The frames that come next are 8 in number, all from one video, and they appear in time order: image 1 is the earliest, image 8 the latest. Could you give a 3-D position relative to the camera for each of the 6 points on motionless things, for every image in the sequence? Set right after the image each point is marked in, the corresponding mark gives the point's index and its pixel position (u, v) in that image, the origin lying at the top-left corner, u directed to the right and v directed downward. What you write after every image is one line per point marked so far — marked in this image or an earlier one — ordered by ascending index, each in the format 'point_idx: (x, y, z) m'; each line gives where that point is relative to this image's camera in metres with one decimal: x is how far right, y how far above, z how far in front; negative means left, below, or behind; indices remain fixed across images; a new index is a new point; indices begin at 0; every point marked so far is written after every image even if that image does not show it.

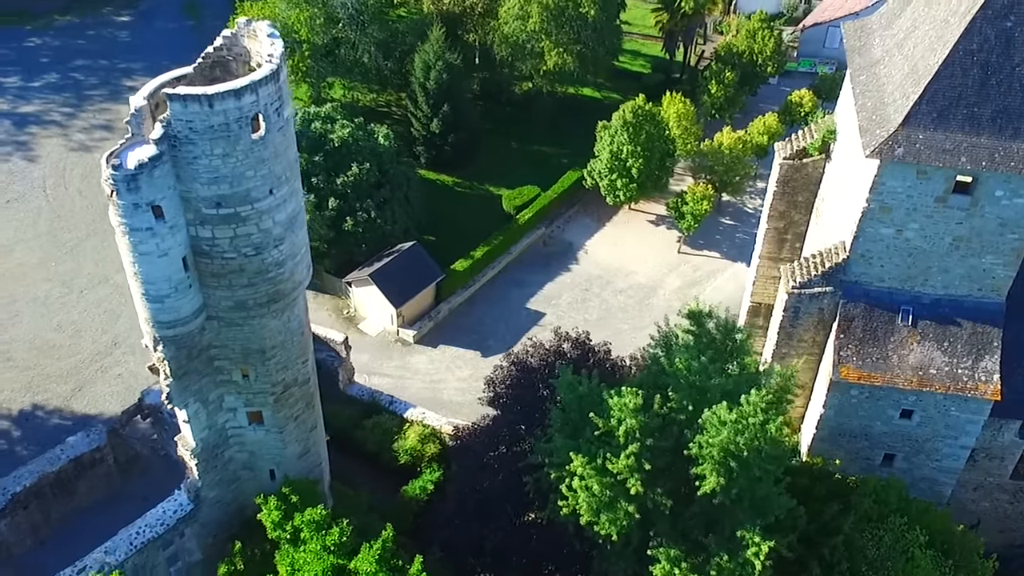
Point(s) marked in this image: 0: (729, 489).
0: (+3.1, -2.7, +18.2) m
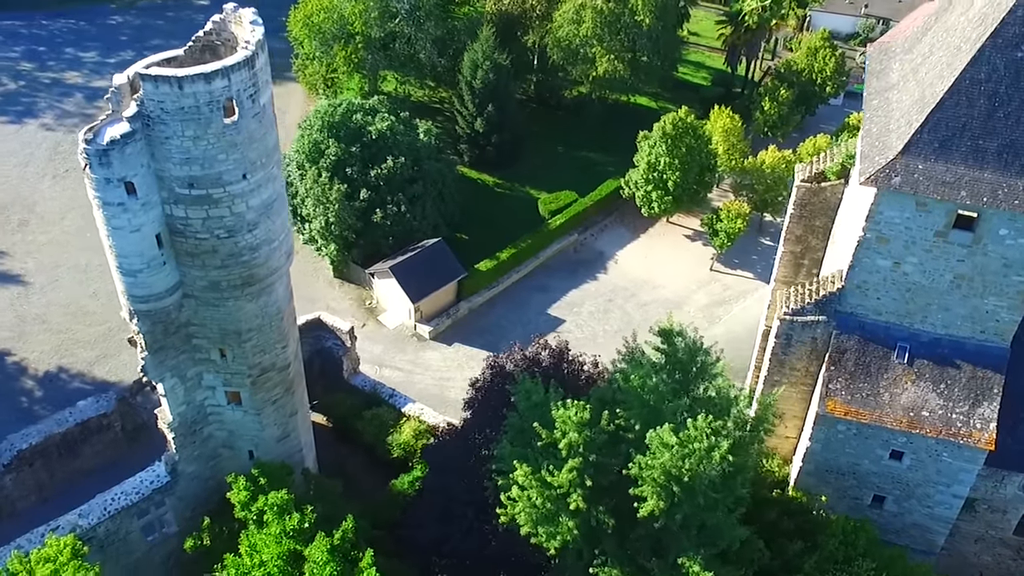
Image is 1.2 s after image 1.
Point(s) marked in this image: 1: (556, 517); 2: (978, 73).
0: (+2.2, -3.0, +17.7) m
1: (+0.7, -3.1, +17.8) m
2: (+6.6, +3.2, +19.6) m
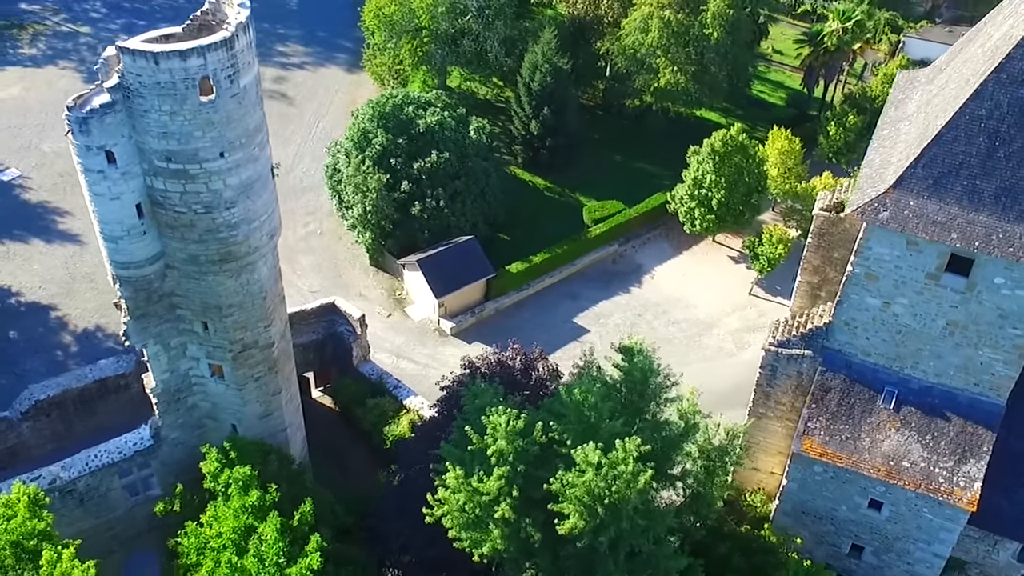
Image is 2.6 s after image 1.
0: (+1.1, -3.2, +17.2) m
1: (-0.3, -3.1, +17.5) m
2: (+6.3, +2.5, +18.4) m
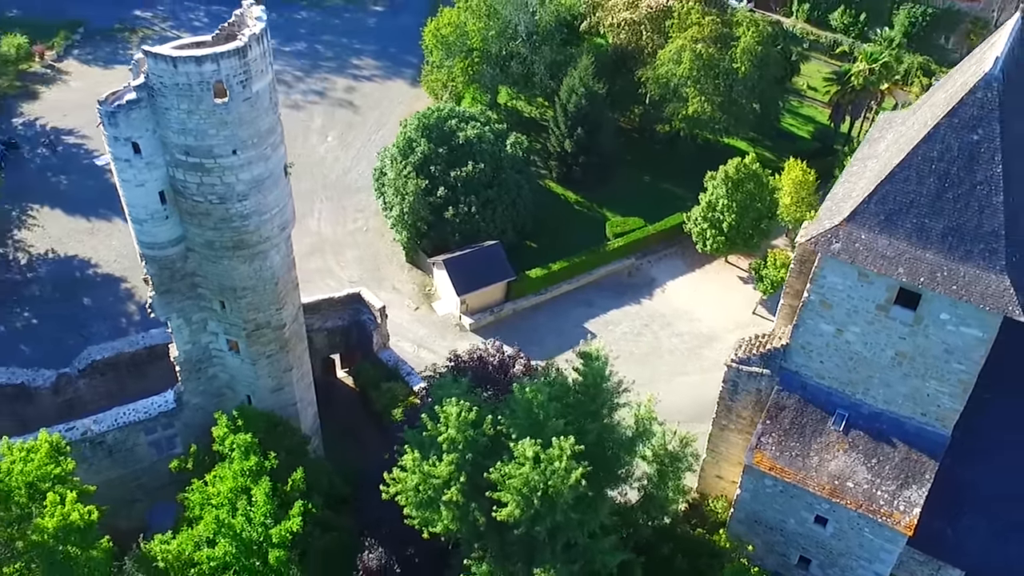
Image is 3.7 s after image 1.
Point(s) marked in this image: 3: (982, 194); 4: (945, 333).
0: (+0.3, -3.3, +18.8) m
1: (-1.1, -3.1, +19.3) m
2: (+6.0, +2.0, +19.4) m
3: (+6.7, +1.4, +19.2) m
4: (+6.3, -0.7, +19.6) m
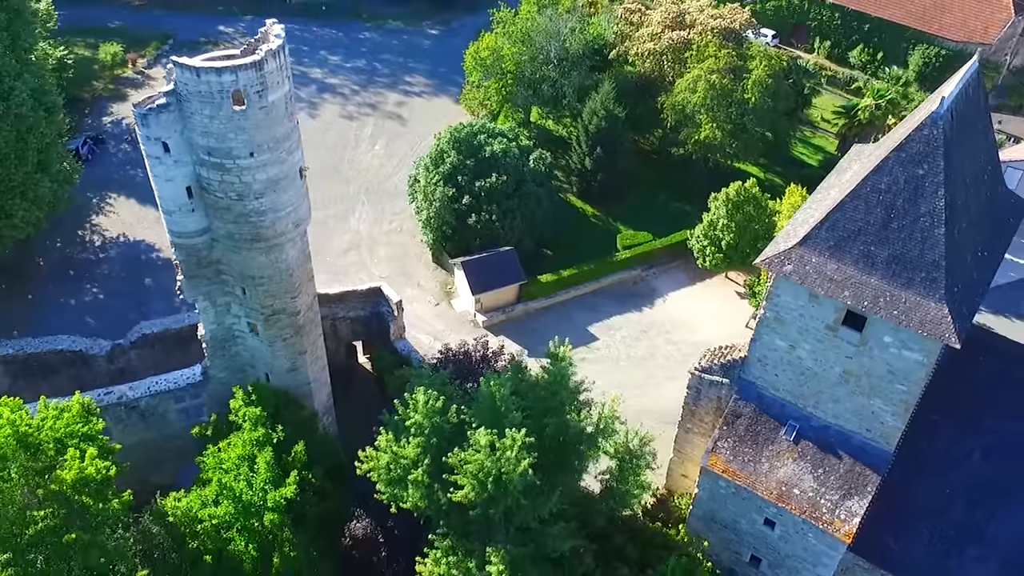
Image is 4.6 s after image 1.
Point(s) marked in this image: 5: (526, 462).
0: (-0.4, -3.3, +20.7) m
1: (-1.7, -3.0, +21.4) m
2: (+5.6, +1.6, +20.9) m
3: (+6.3, +1.0, +20.6) m
4: (+5.8, -1.0, +21.0) m
5: (+0.2, -2.6, +20.1) m
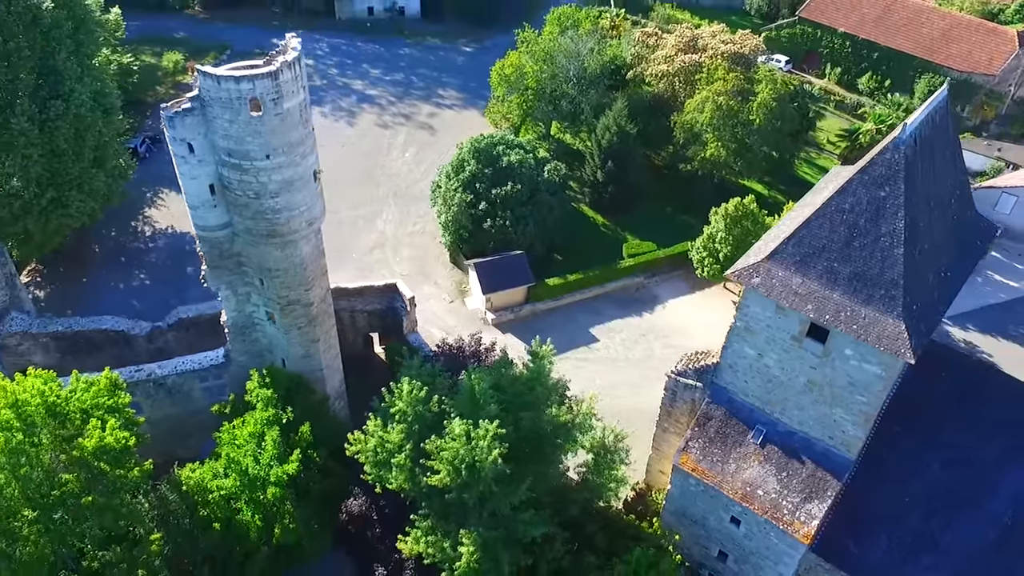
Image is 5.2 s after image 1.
0: (-0.8, -3.3, +22.4) m
1: (-2.1, -3.0, +23.2) m
2: (+5.4, +1.4, +22.2) m
3: (+6.0, +0.7, +21.8) m
4: (+5.4, -1.3, +22.3) m
5: (-0.3, -2.6, +21.7) m
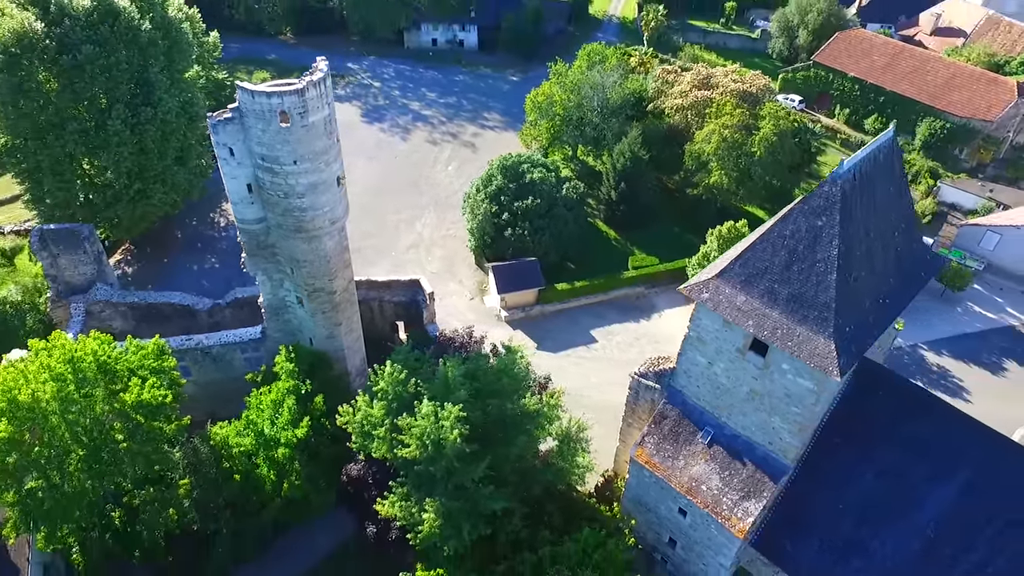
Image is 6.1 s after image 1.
0: (-1.5, -3.2, +25.9) m
1: (-2.7, -2.8, +26.8) m
2: (+4.9, +1.0, +24.8) m
3: (+5.3, +0.3, +24.4) m
4: (+4.7, -1.7, +24.9) m
5: (-1.1, -2.6, +25.1) m
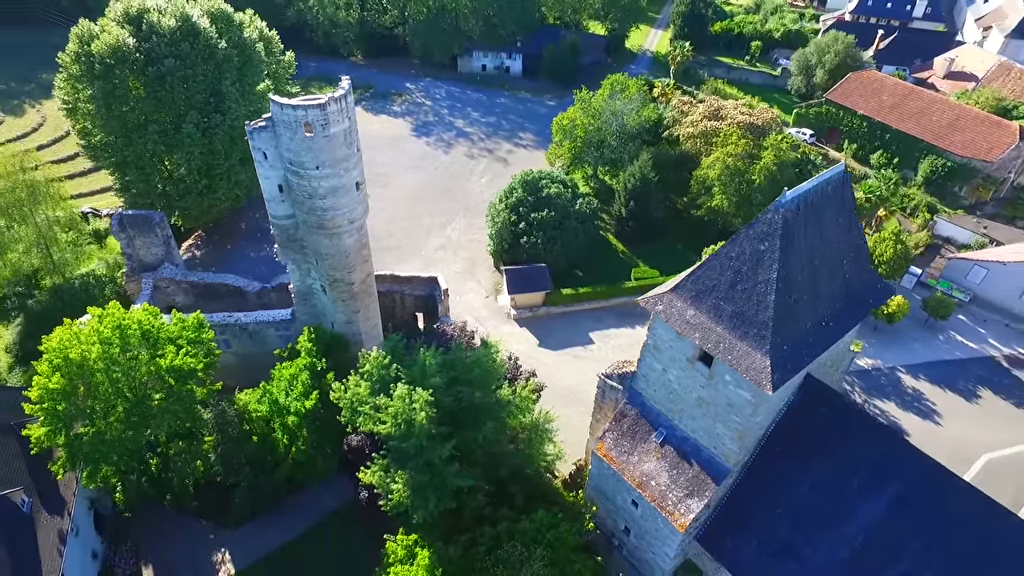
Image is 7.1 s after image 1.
0: (-2.4, -3.1, +29.3) m
1: (-3.4, -2.7, +30.4) m
2: (+4.0, +0.7, +27.2) m
3: (+4.4, 0.0, +26.8) m
4: (+3.7, -2.0, +27.4) m
5: (-2.0, -2.5, +28.5) m
